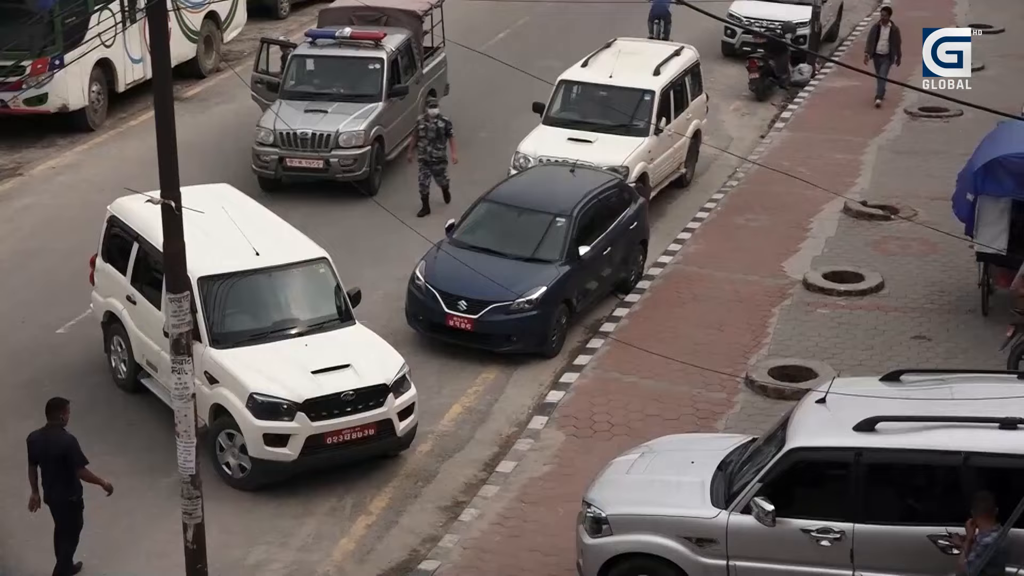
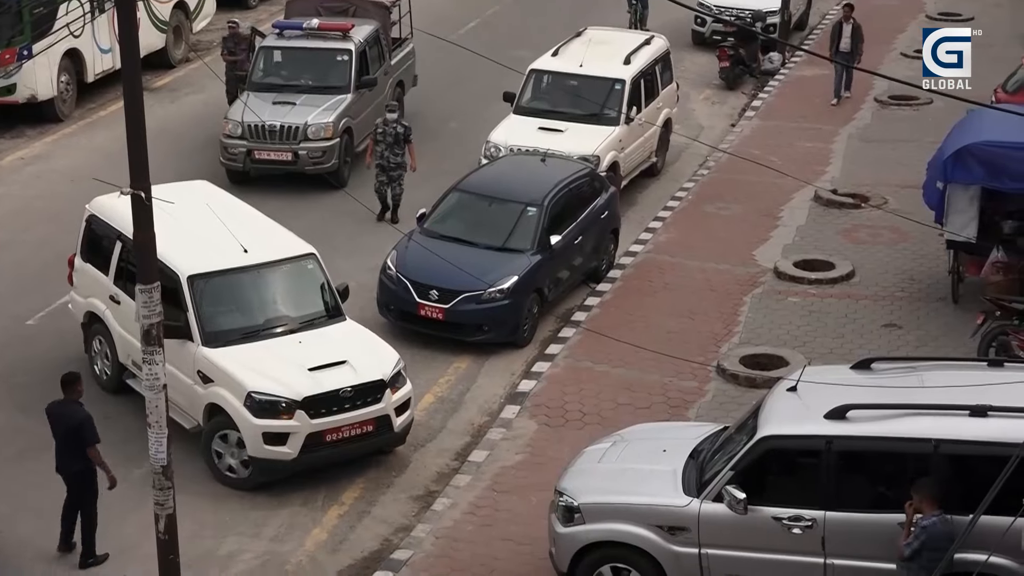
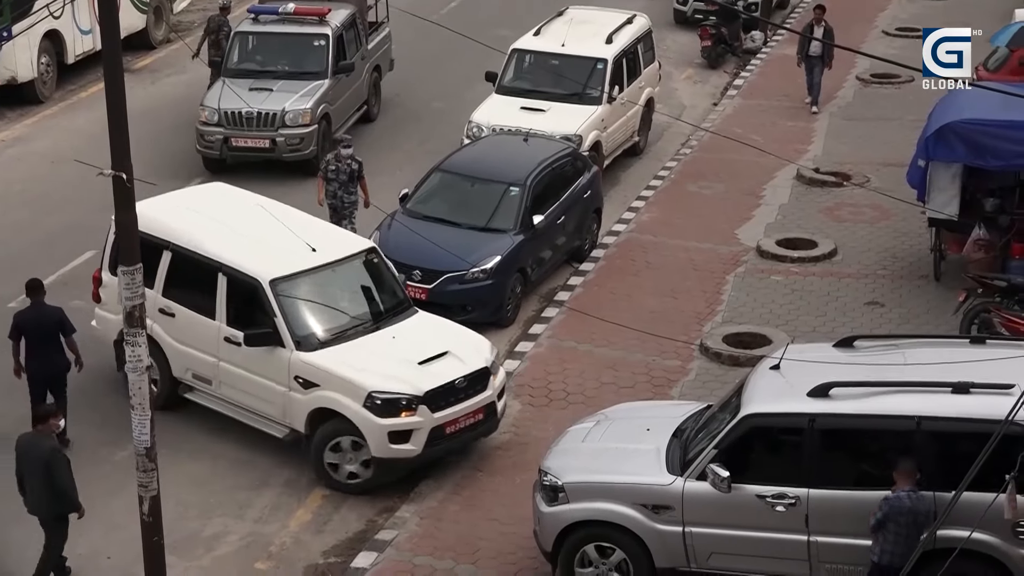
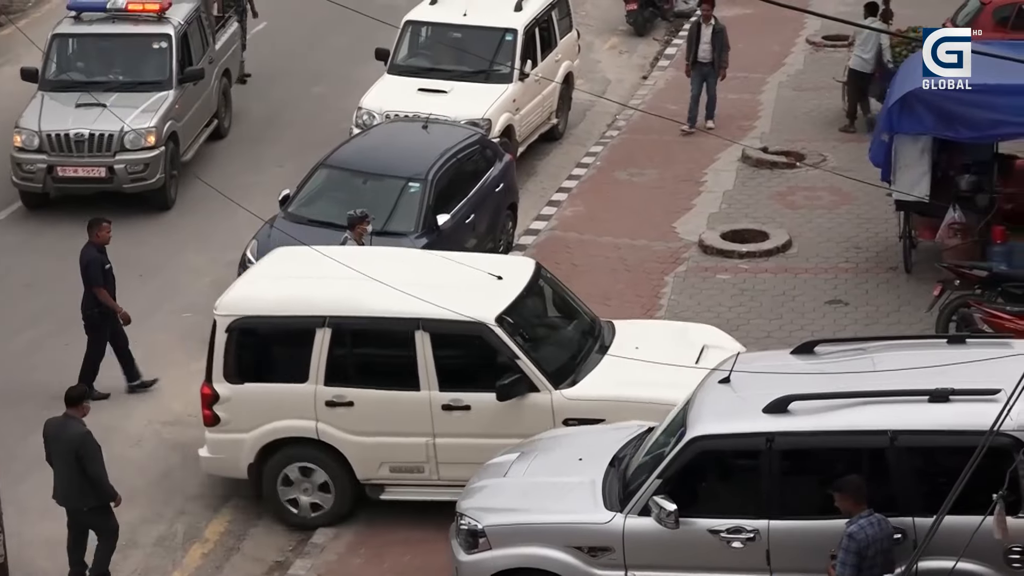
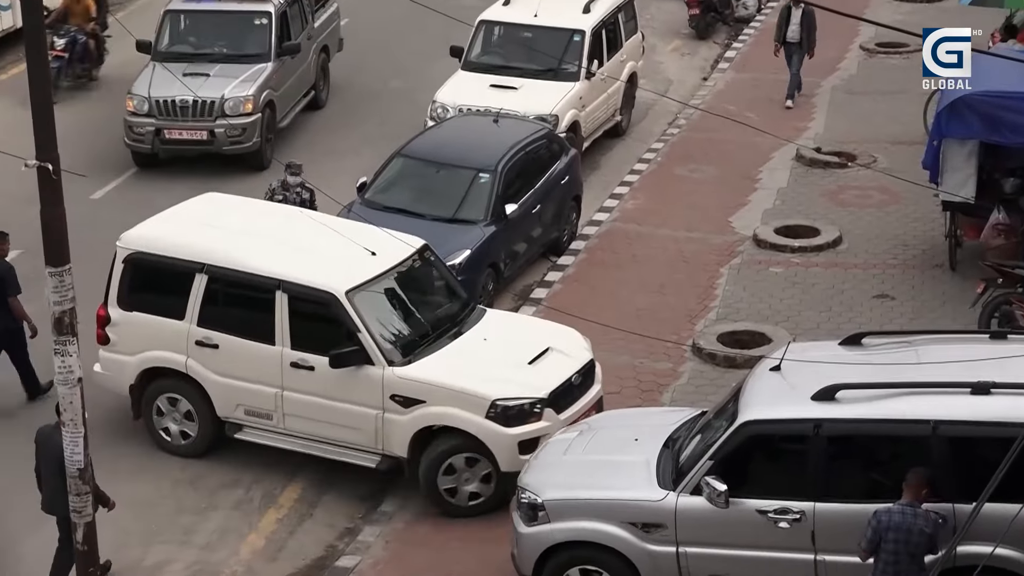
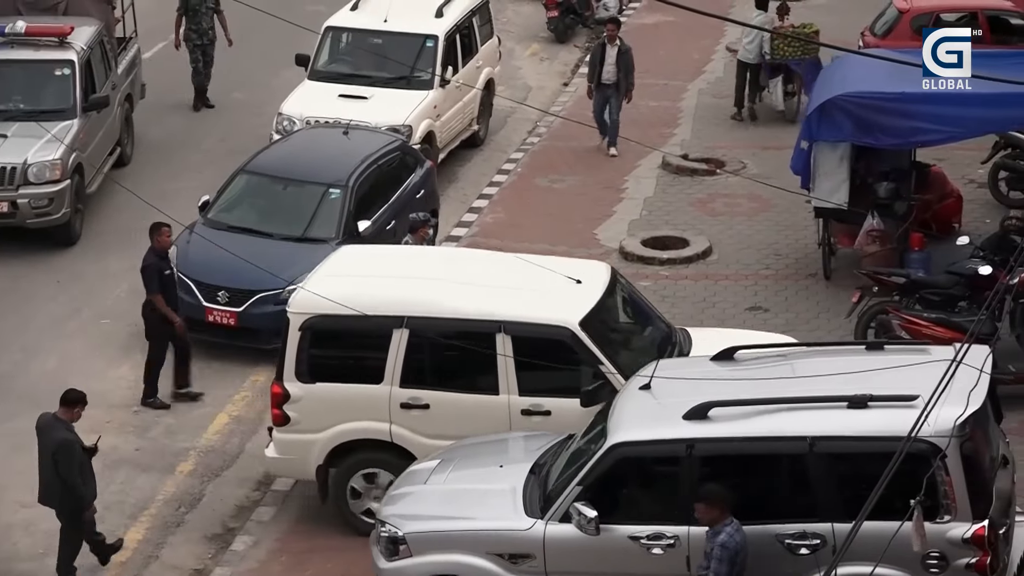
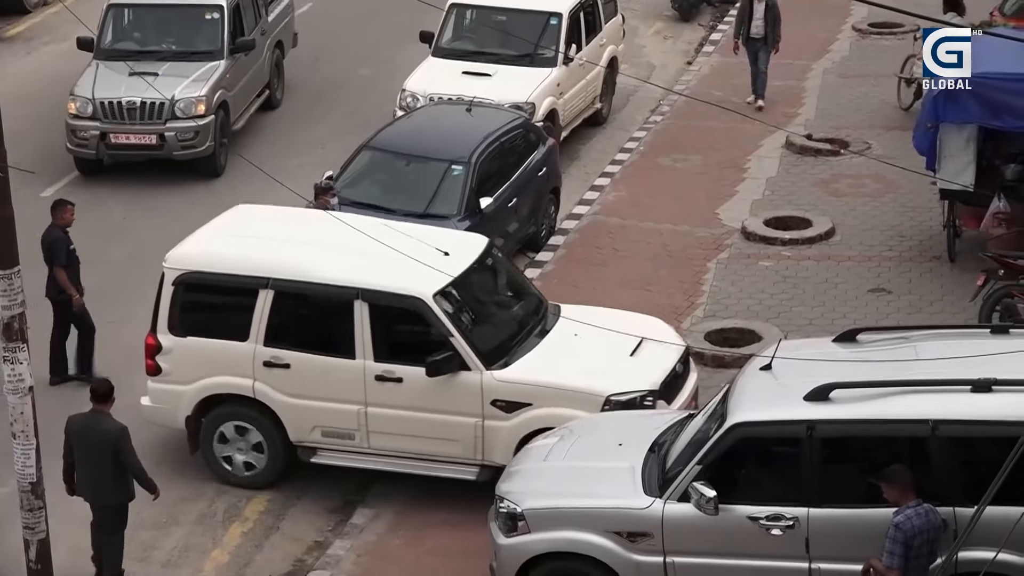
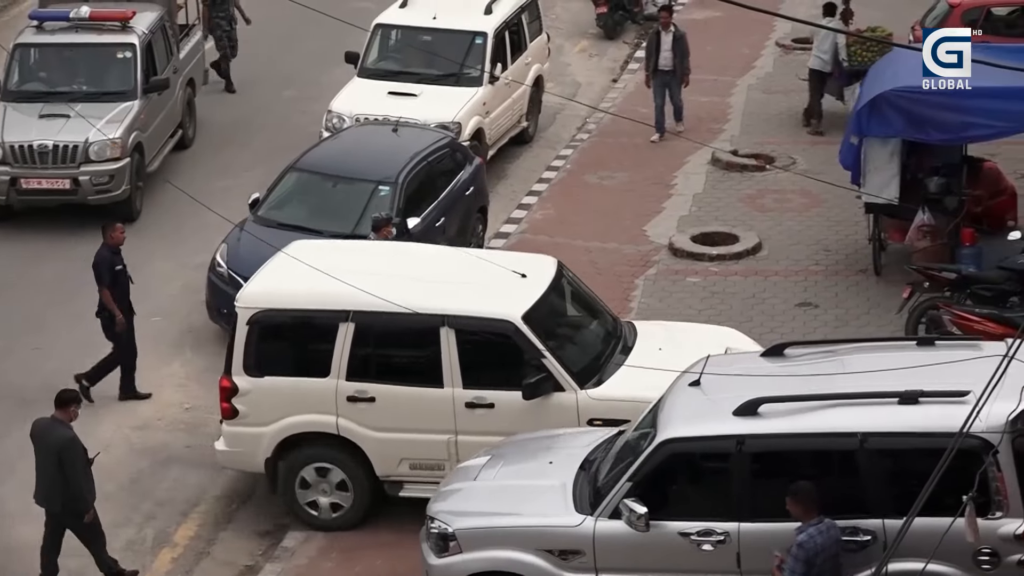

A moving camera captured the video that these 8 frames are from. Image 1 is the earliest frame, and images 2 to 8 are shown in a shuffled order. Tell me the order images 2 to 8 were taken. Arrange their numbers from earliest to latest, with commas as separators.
2, 3, 5, 7, 4, 8, 6
